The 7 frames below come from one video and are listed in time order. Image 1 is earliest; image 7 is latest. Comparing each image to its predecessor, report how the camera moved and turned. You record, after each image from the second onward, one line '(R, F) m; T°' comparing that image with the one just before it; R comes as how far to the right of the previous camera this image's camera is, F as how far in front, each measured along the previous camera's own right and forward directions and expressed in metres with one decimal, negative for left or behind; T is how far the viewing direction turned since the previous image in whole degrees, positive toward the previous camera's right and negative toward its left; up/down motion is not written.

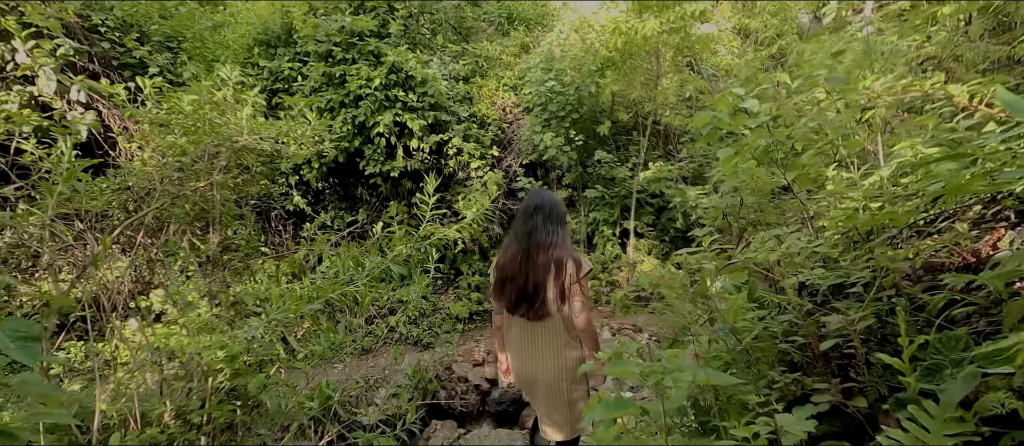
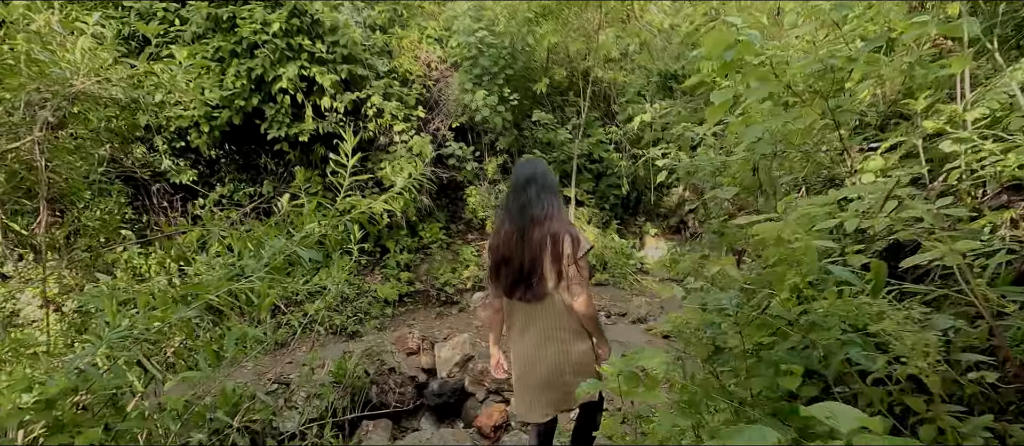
(-0.1, +0.6) m; +8°
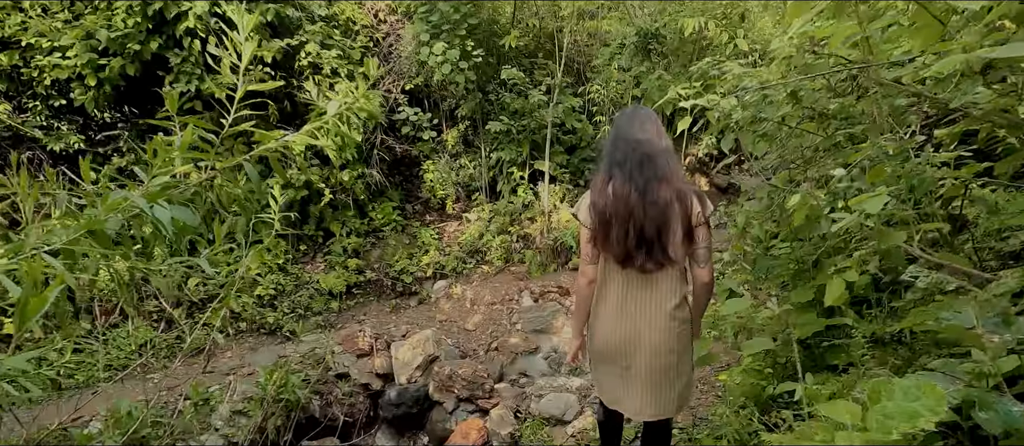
(-0.1, +0.8) m; +5°
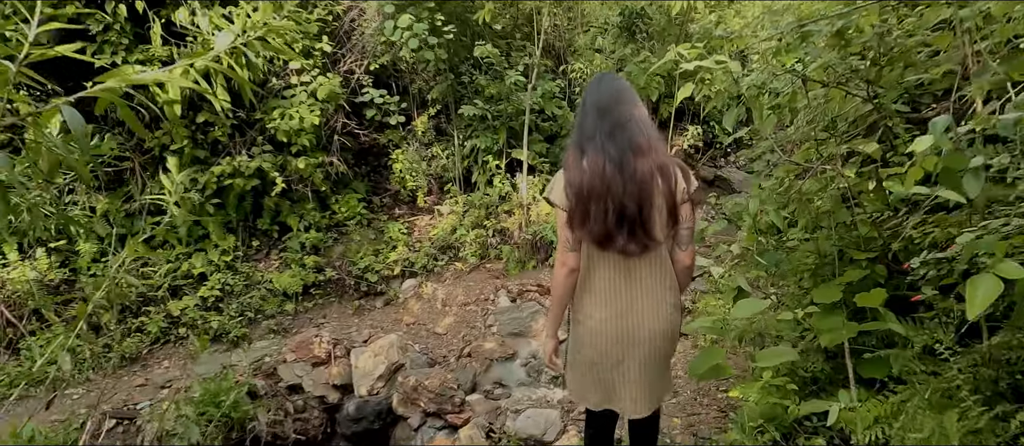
(0.0, +0.4) m; +2°
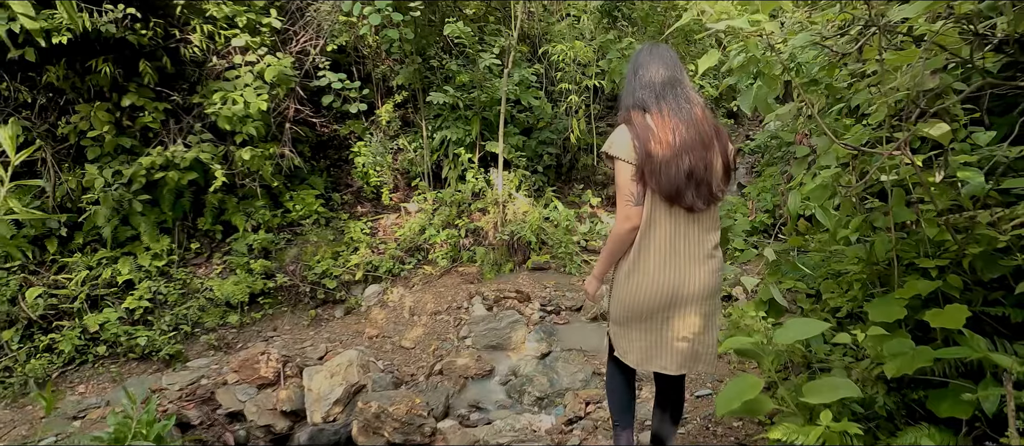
(-0.1, +0.4) m; +3°
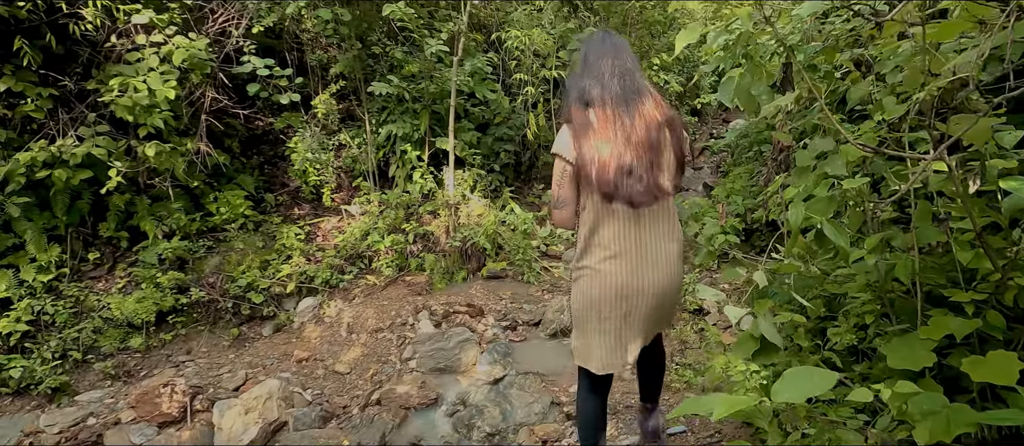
(+0.1, +0.4) m; +4°
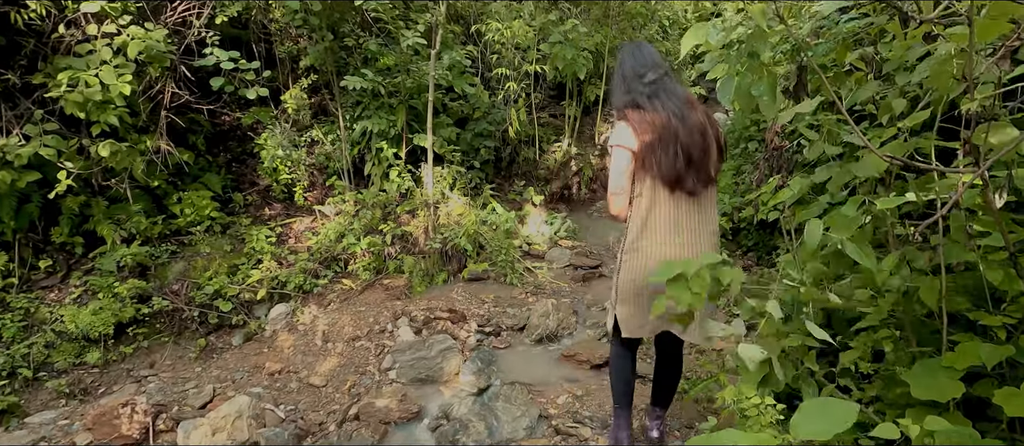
(0.0, +0.1) m; +2°
